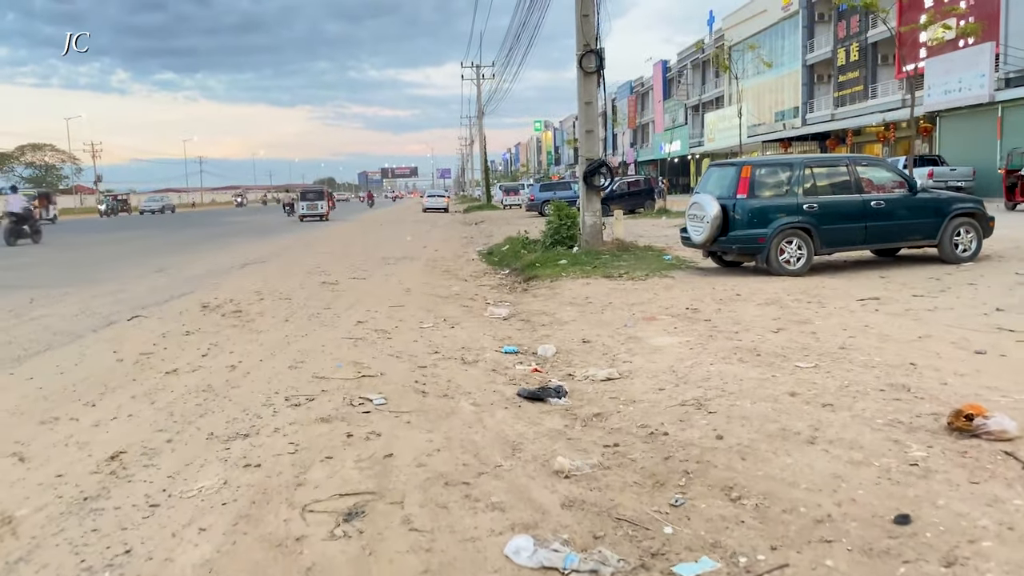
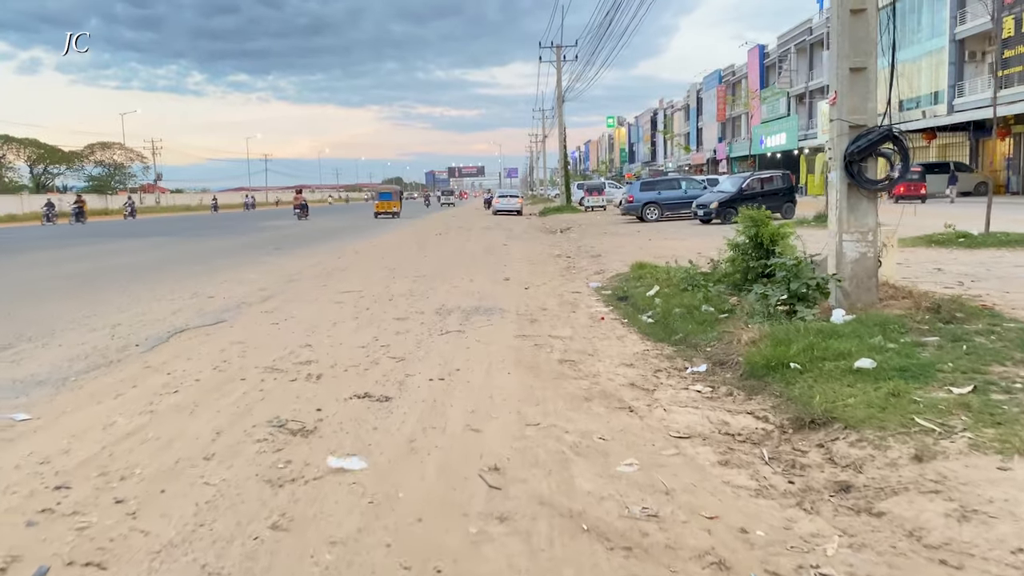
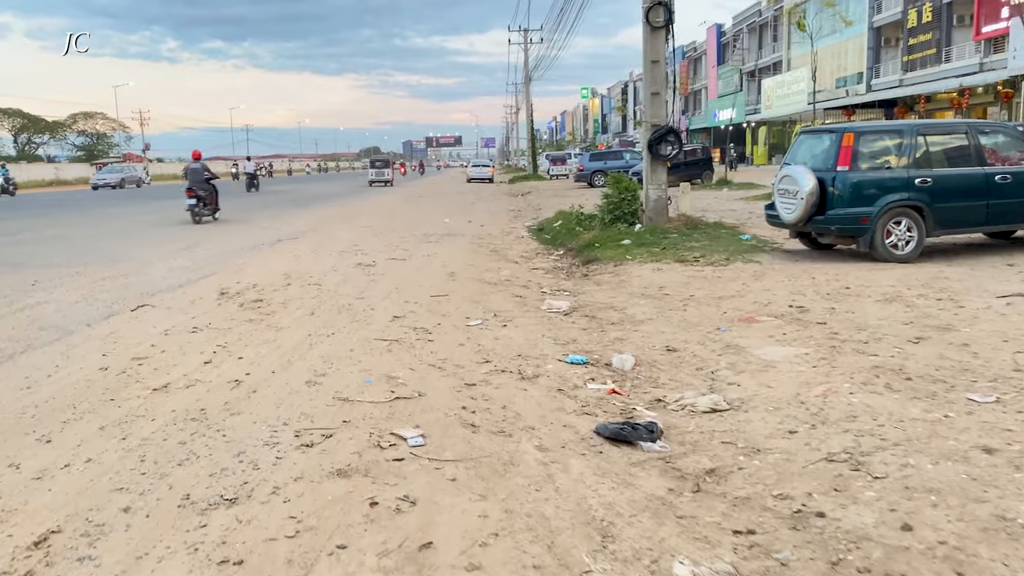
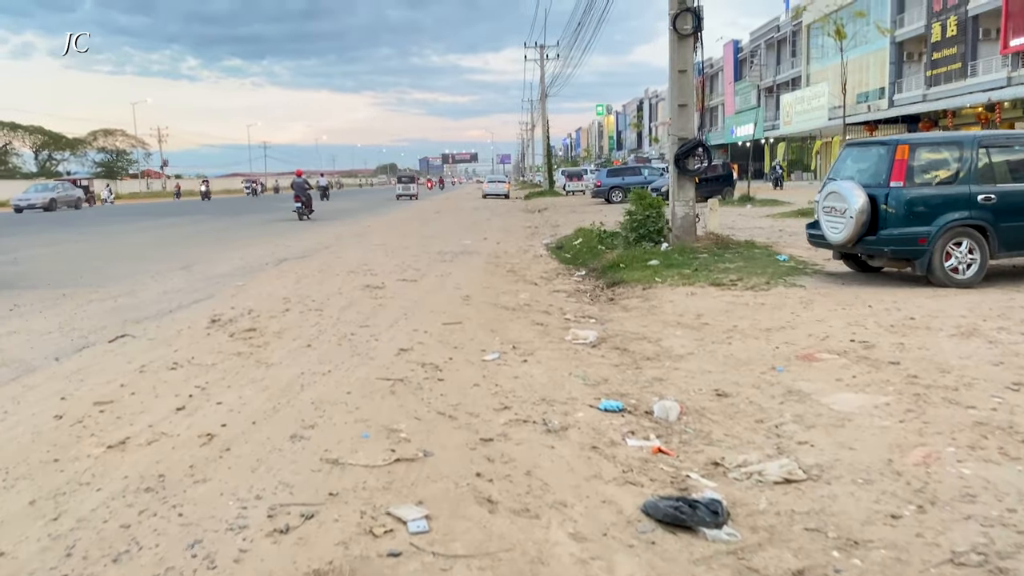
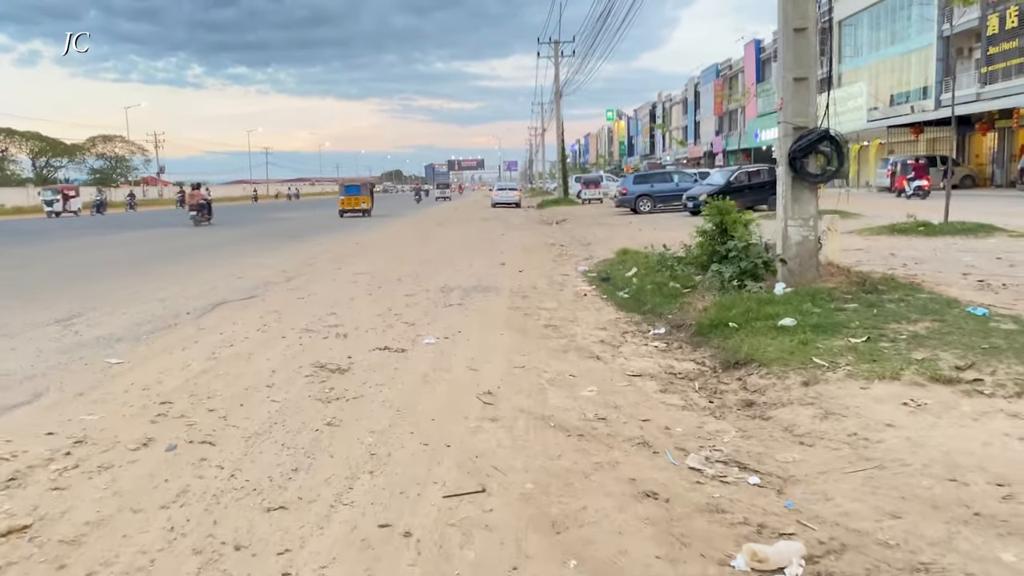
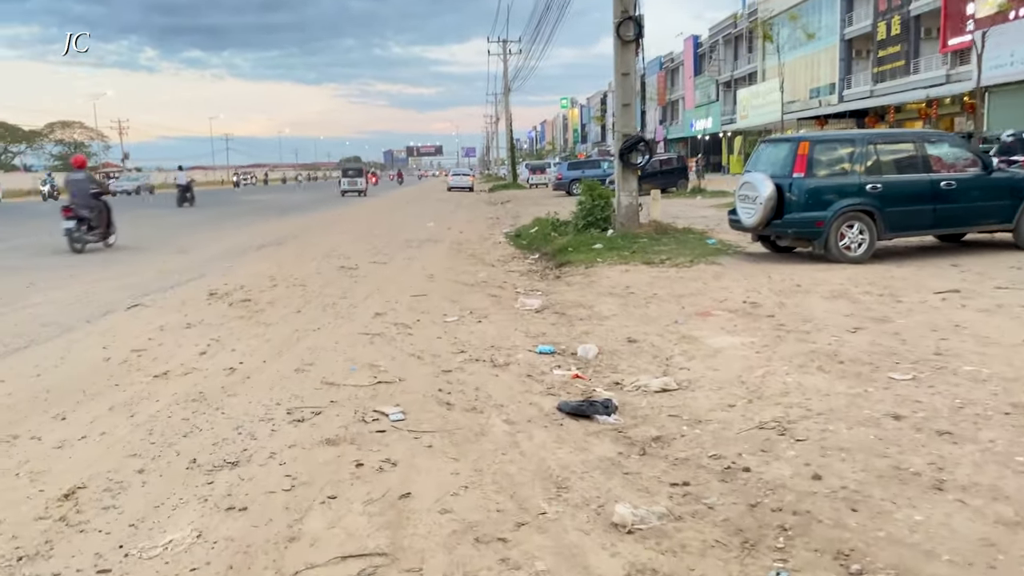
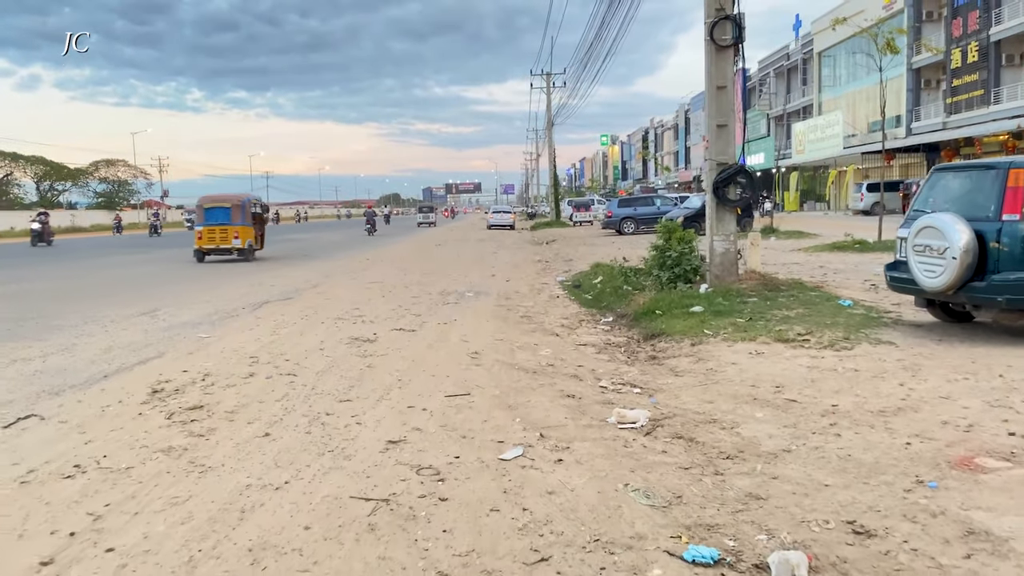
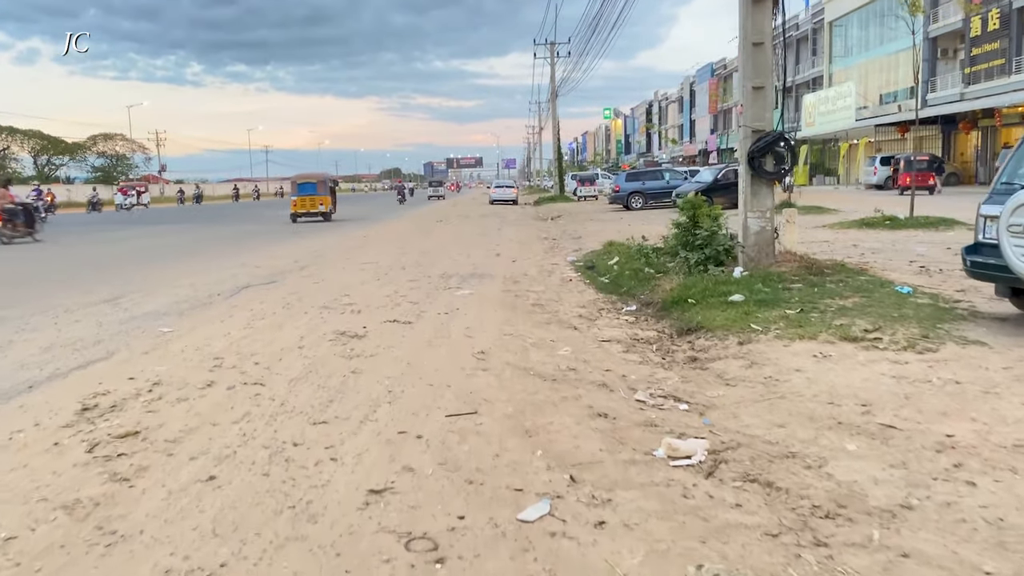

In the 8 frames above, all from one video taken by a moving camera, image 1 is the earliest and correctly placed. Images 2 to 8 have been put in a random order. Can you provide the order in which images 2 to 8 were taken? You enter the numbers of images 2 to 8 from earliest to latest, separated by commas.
6, 3, 4, 7, 8, 5, 2
